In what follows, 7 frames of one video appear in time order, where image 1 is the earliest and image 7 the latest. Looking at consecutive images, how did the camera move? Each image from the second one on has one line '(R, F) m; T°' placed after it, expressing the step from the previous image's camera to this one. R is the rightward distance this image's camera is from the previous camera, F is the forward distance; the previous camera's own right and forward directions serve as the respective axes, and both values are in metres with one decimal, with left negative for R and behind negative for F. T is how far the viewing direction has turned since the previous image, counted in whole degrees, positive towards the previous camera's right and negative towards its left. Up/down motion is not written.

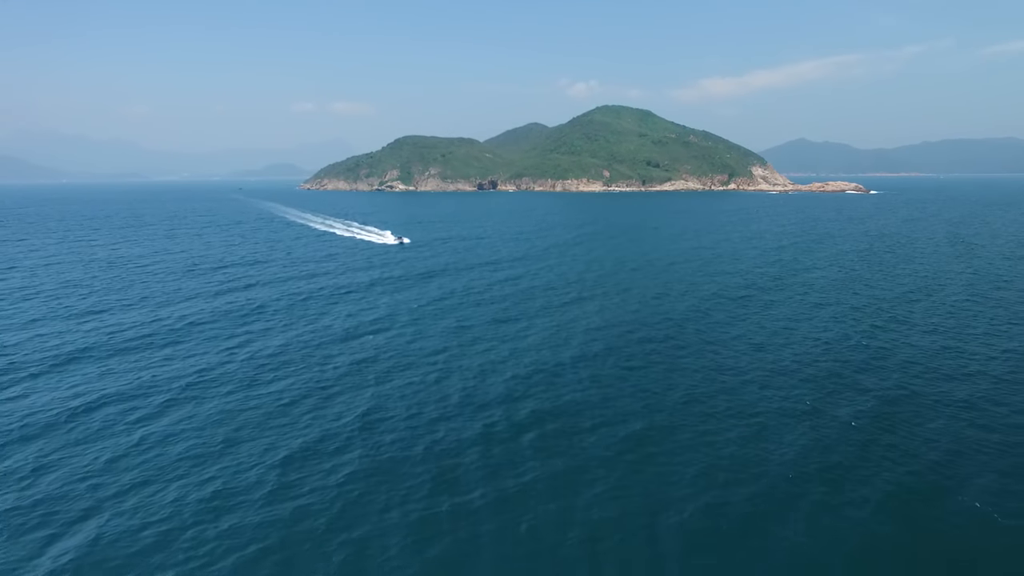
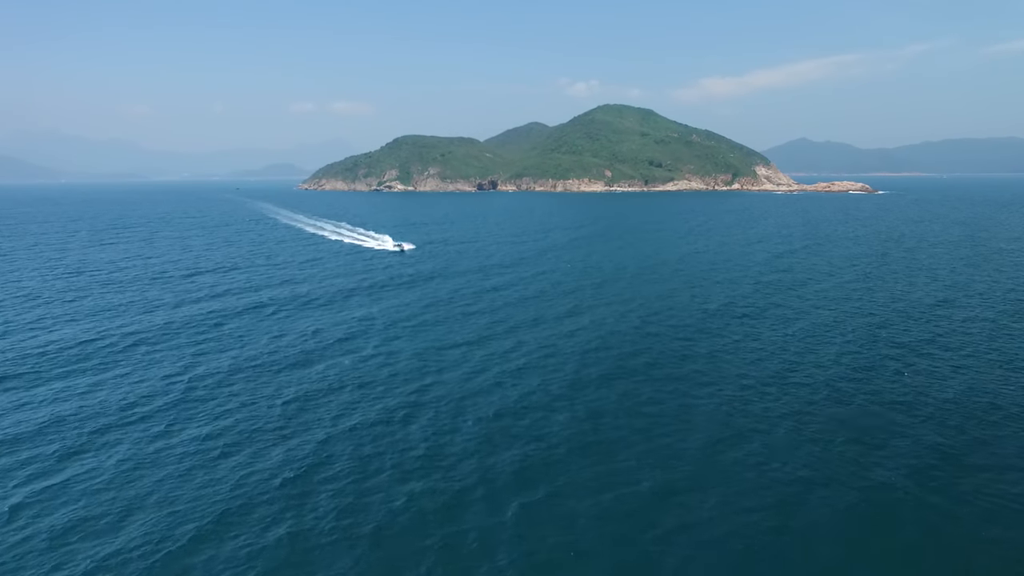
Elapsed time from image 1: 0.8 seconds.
(+1.3, +9.2) m; 0°
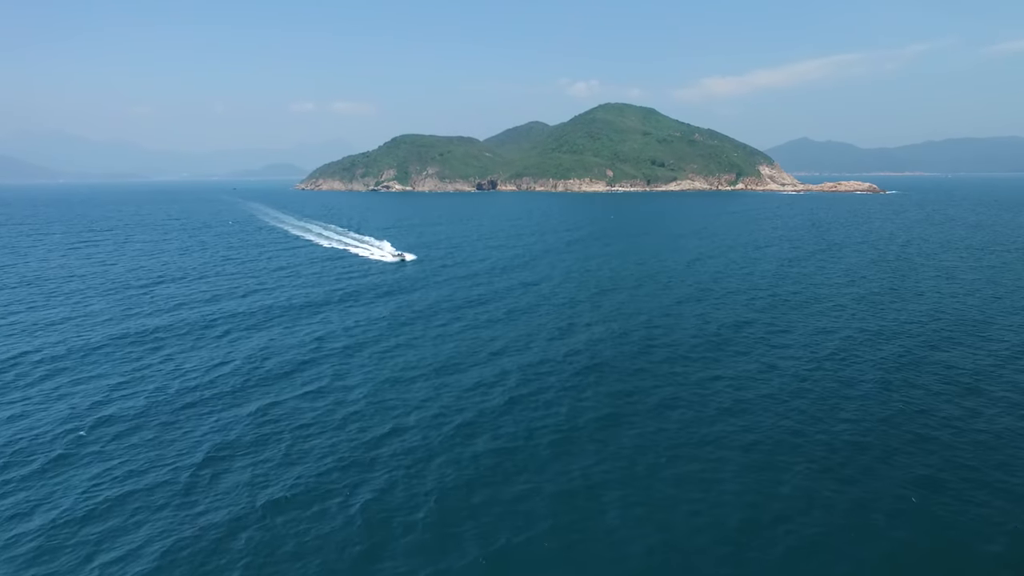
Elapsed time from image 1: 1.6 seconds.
(+1.5, +10.8) m; 0°
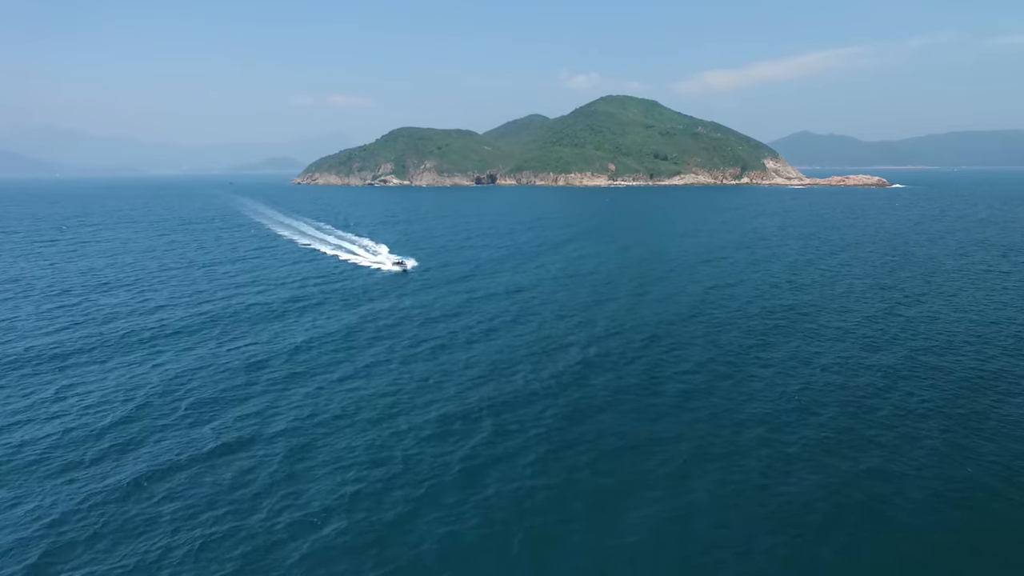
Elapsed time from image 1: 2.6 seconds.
(+1.7, +12.3) m; 0°
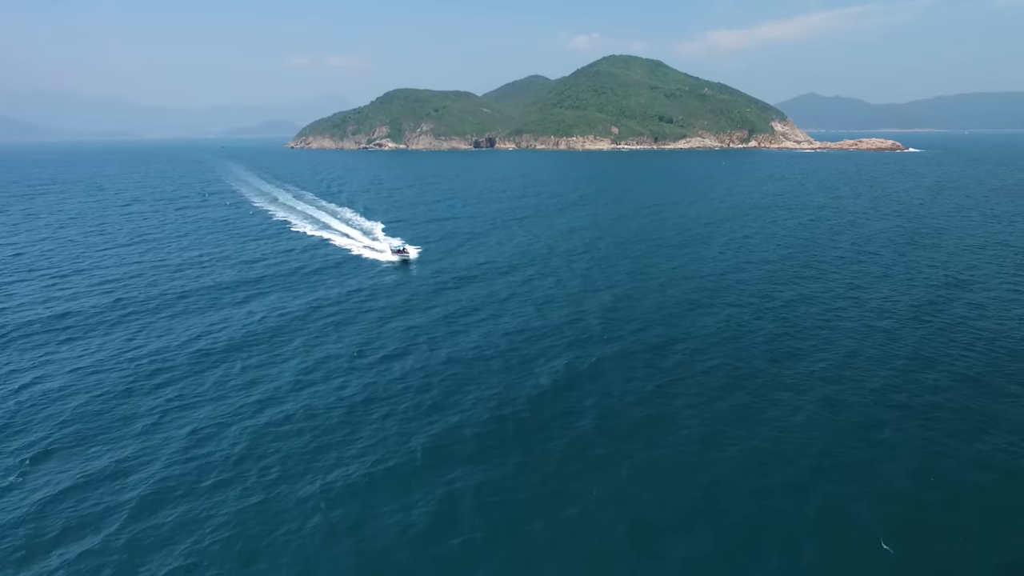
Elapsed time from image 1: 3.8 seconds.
(+2.1, +14.0) m; 0°
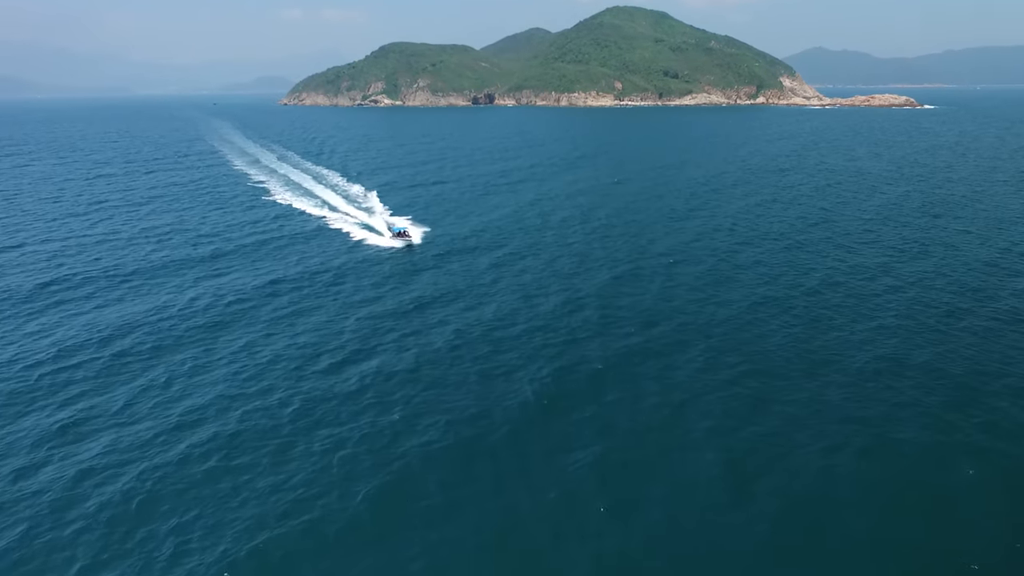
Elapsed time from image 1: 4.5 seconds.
(+1.3, +9.5) m; 0°
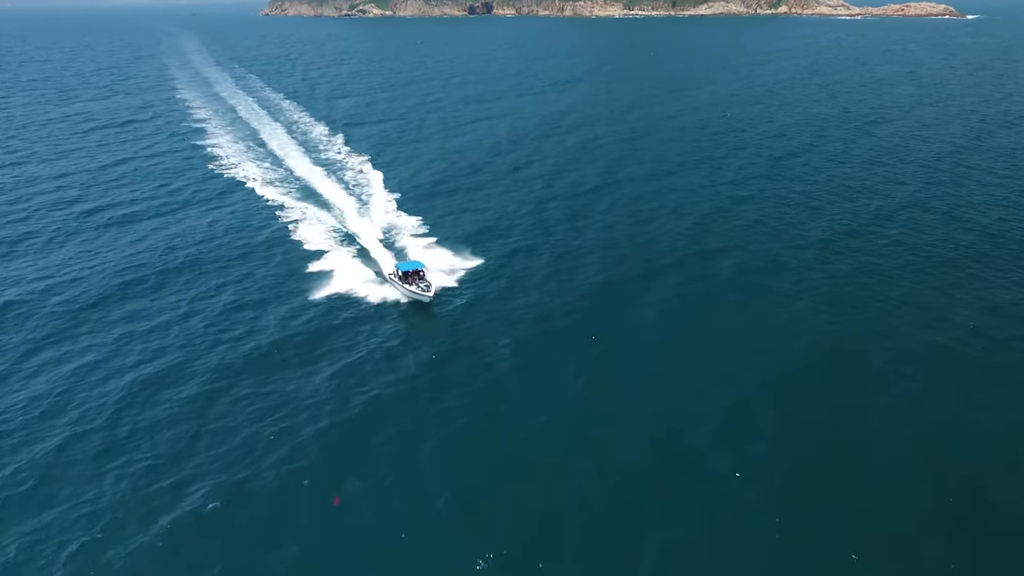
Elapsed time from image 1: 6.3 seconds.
(+2.6, +22.5) m; 0°
